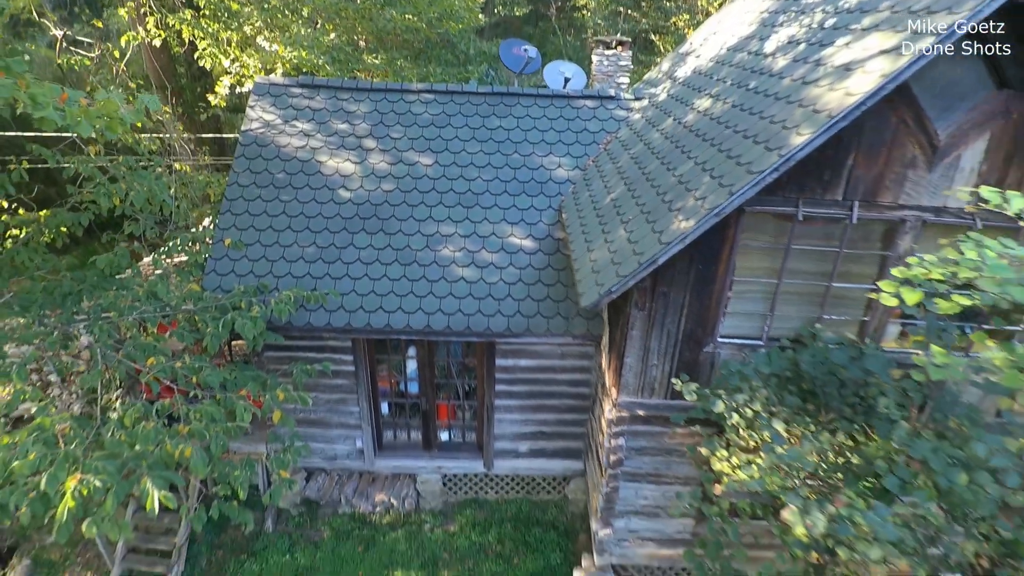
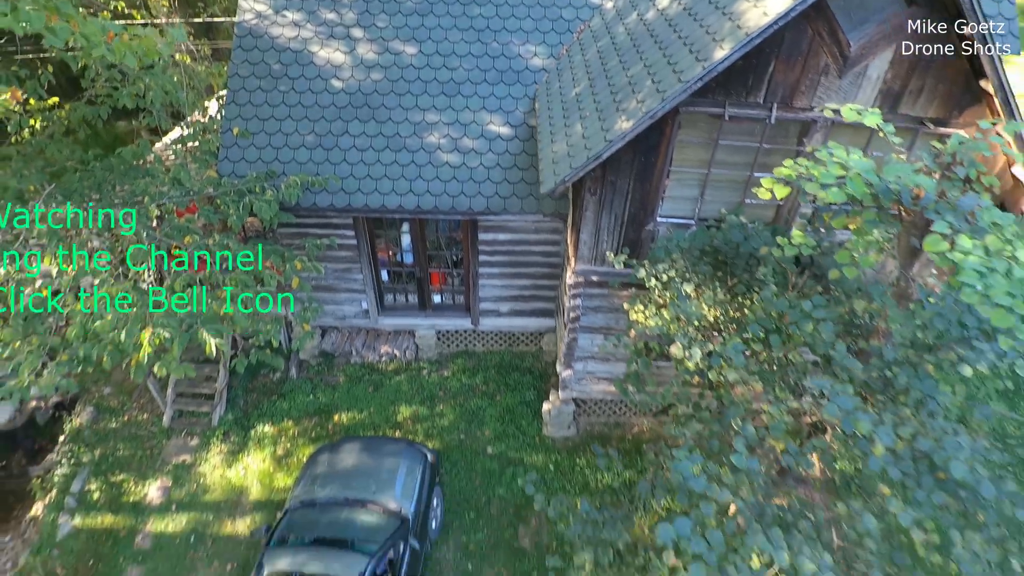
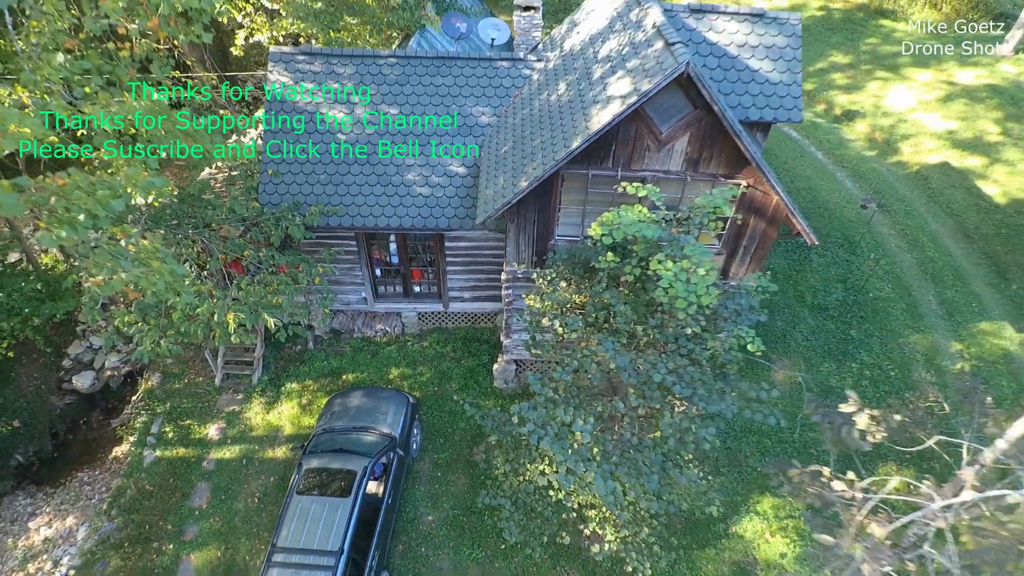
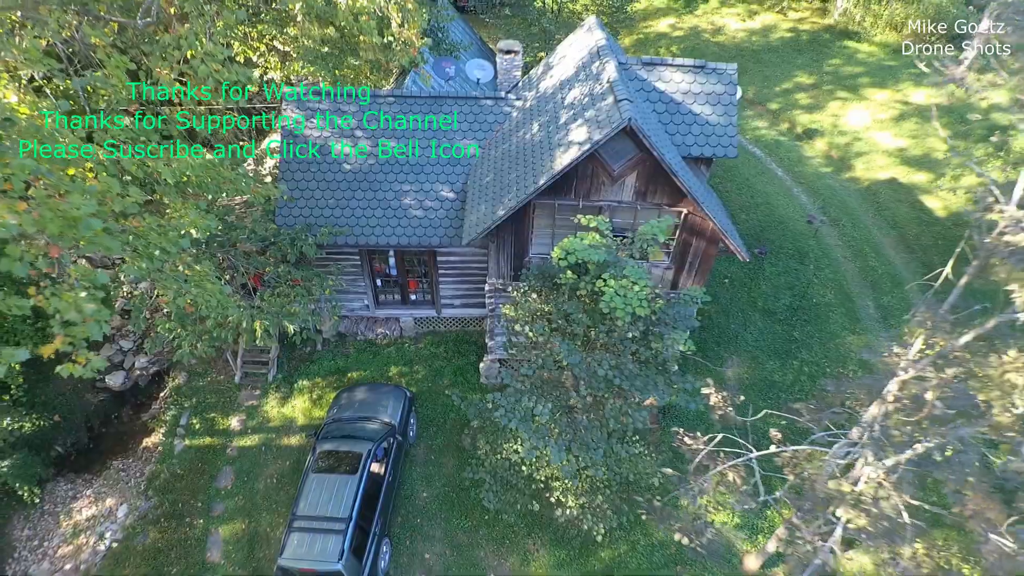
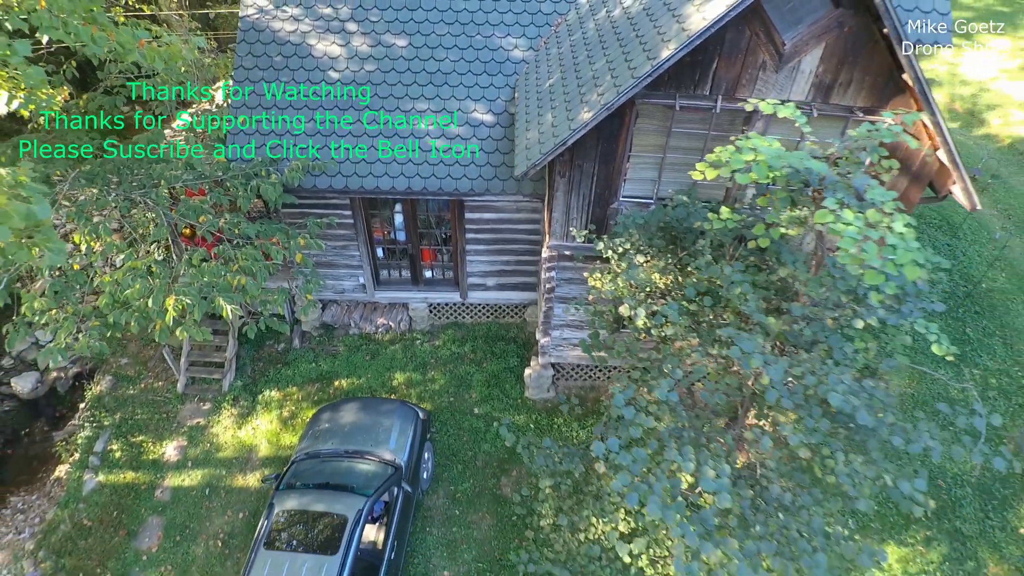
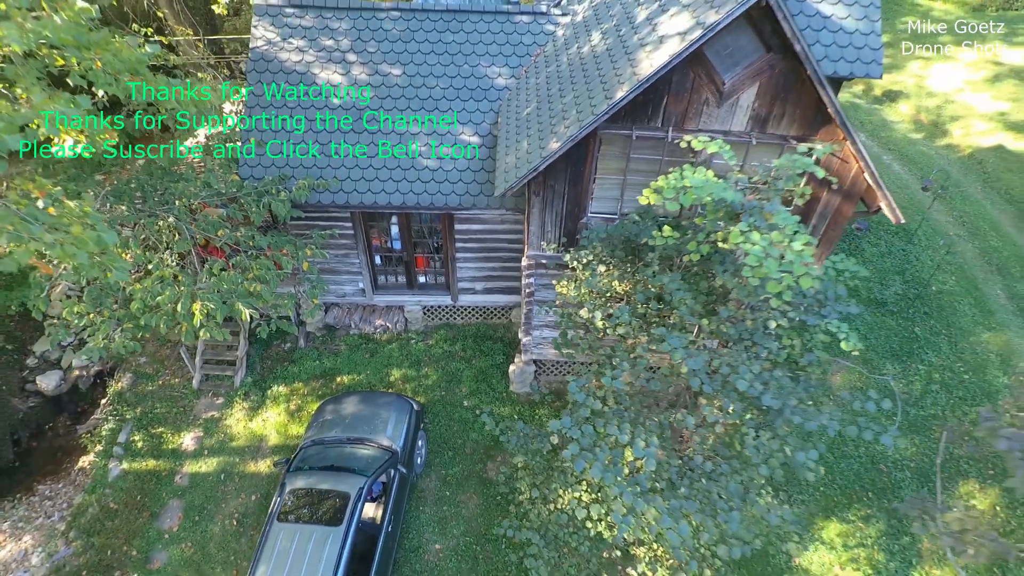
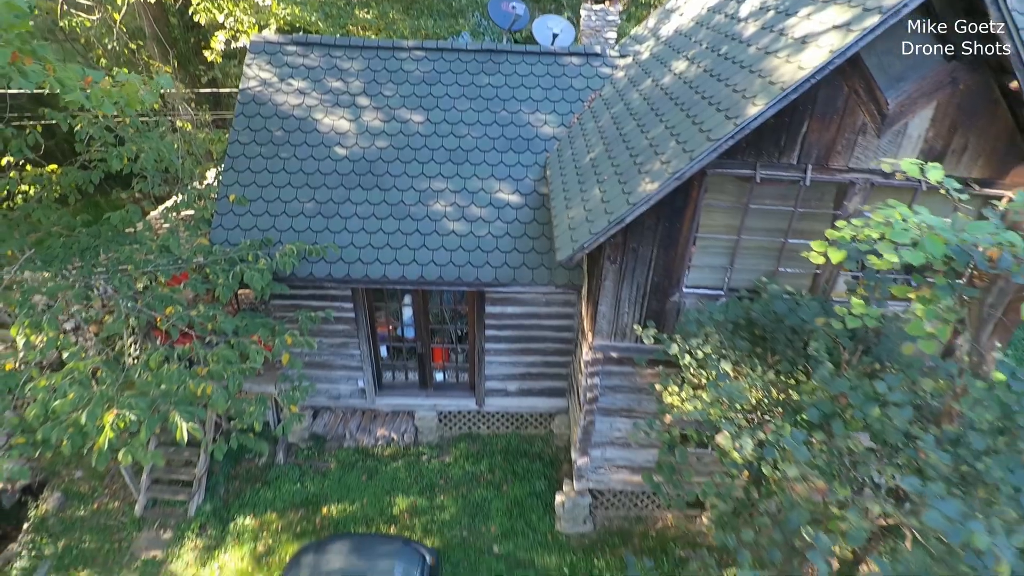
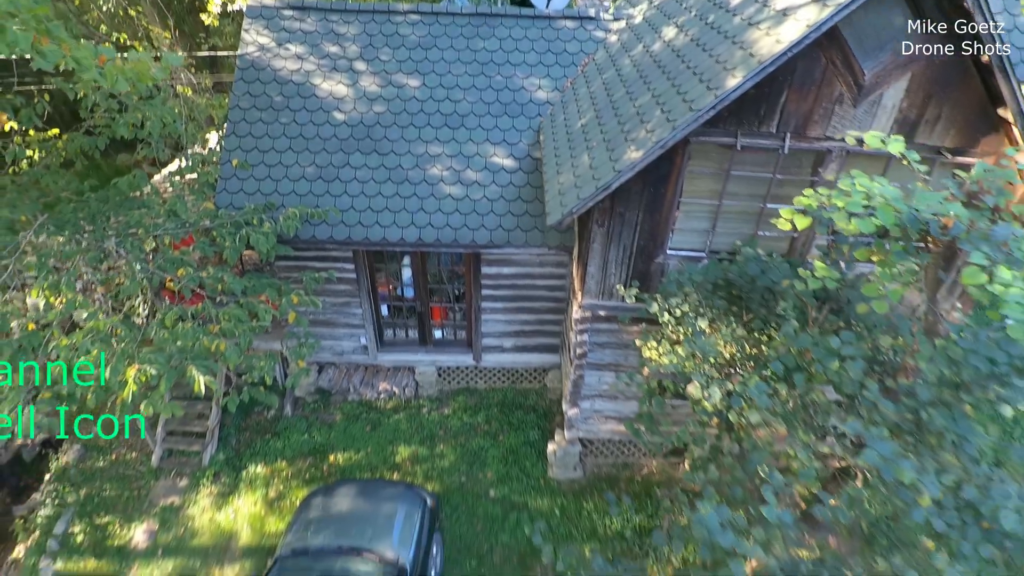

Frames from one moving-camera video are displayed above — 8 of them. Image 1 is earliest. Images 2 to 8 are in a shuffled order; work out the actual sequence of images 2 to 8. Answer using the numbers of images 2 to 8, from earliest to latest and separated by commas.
7, 8, 2, 5, 6, 3, 4
